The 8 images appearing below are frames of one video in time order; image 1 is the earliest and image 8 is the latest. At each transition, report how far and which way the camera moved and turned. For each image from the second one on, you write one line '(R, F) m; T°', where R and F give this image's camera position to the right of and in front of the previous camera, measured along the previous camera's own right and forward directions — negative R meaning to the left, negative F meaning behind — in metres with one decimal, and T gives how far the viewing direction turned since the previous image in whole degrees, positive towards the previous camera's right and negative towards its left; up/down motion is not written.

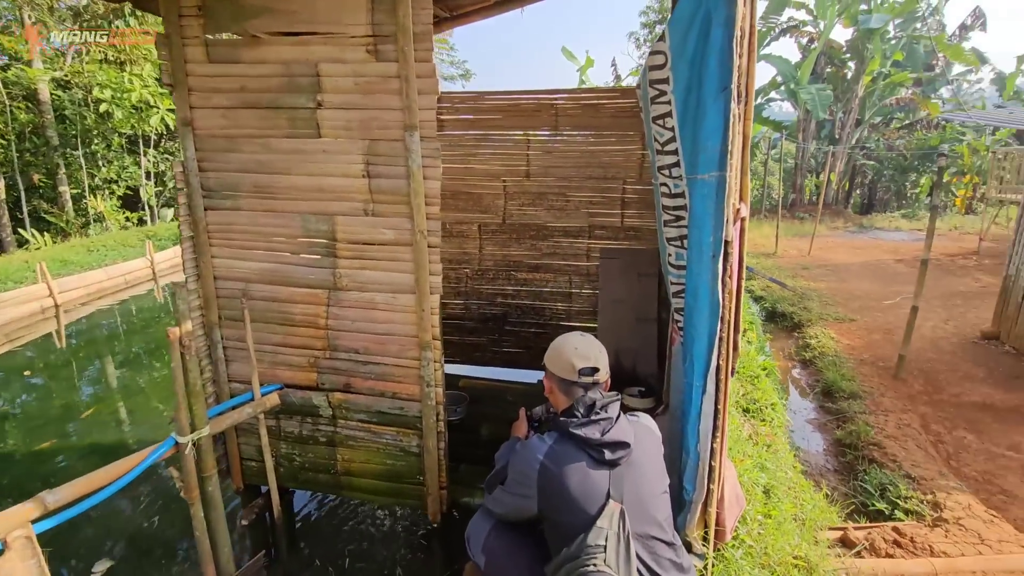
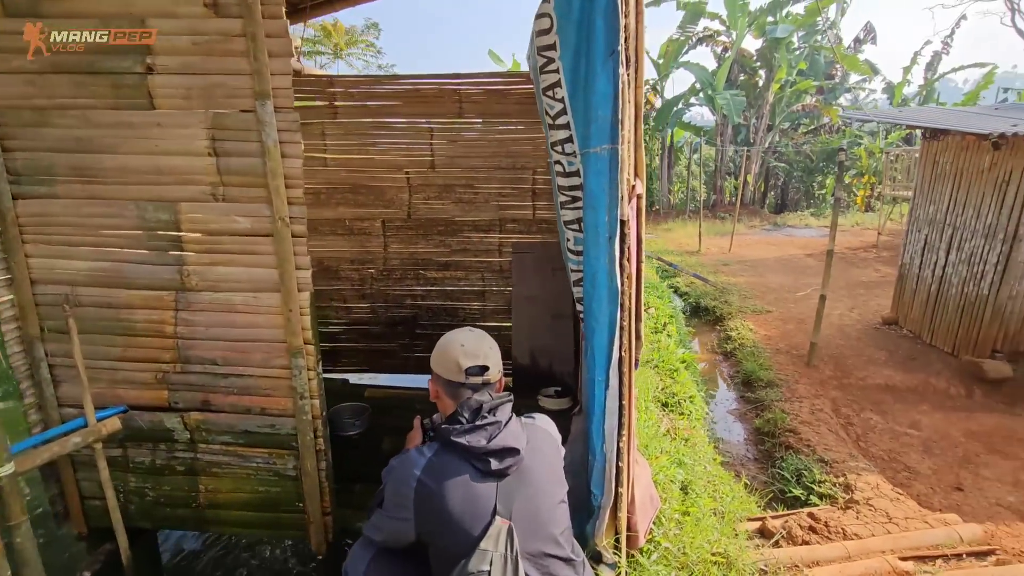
(+0.2, +0.2) m; +7°
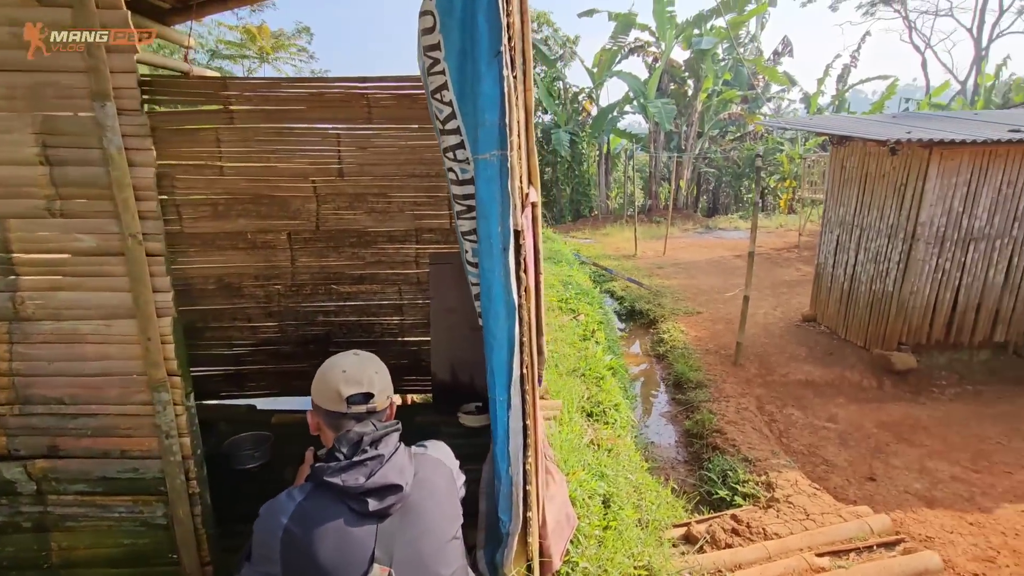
(+0.2, +0.1) m; +6°
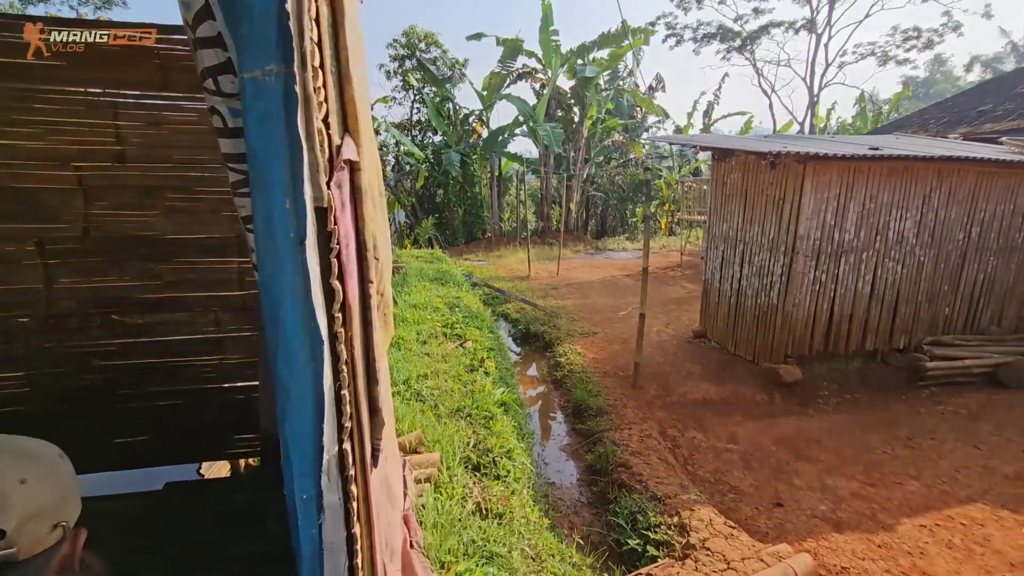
(+0.2, +0.7) m; +11°
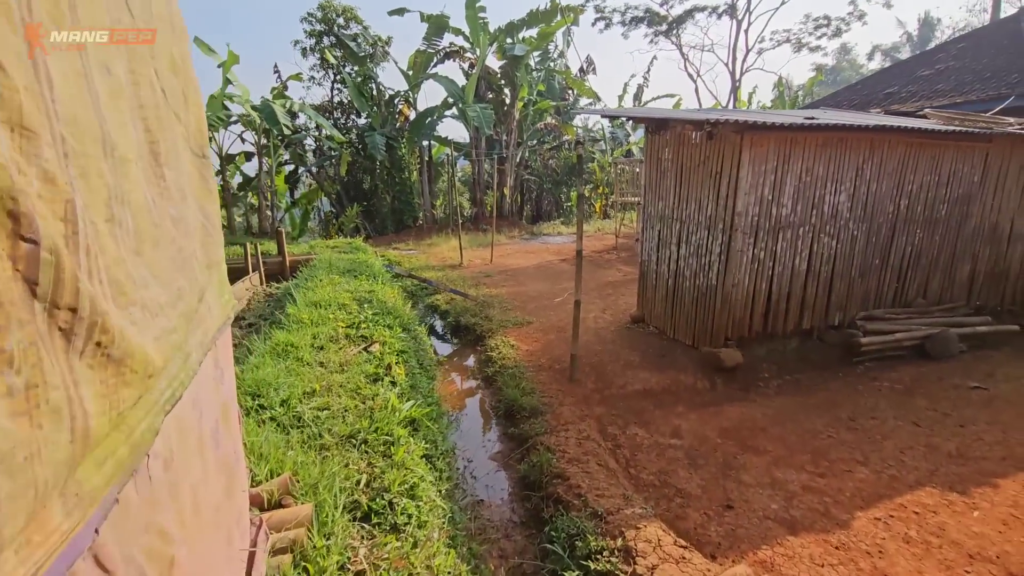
(+0.2, +0.7) m; +7°
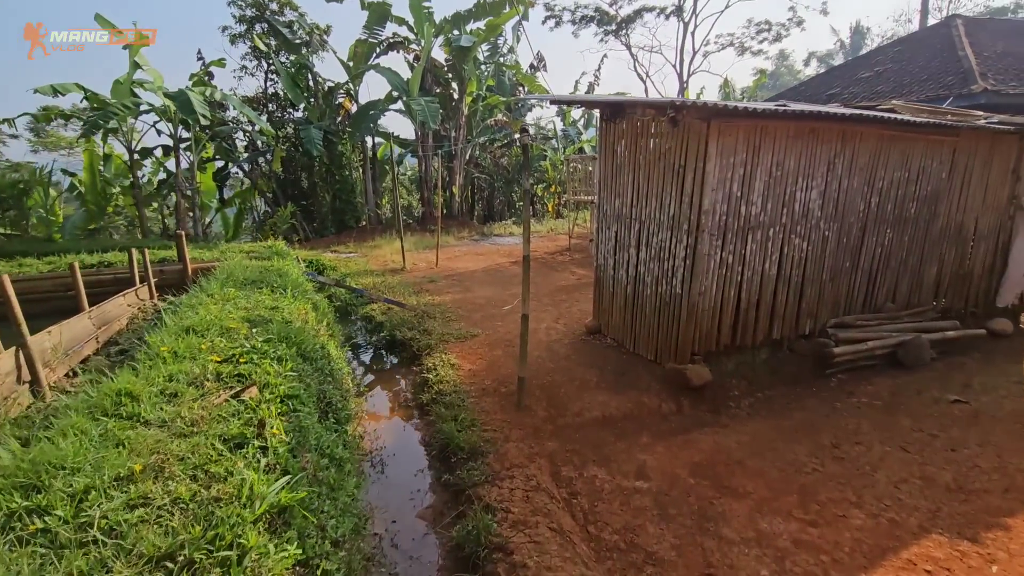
(+0.2, +0.9) m; +5°
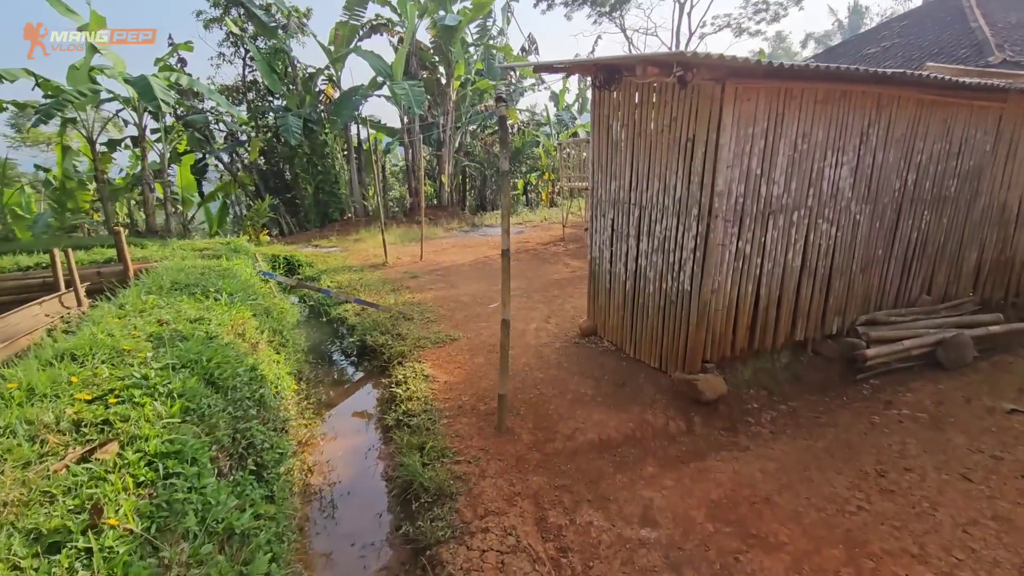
(+0.2, +0.8) m; 0°
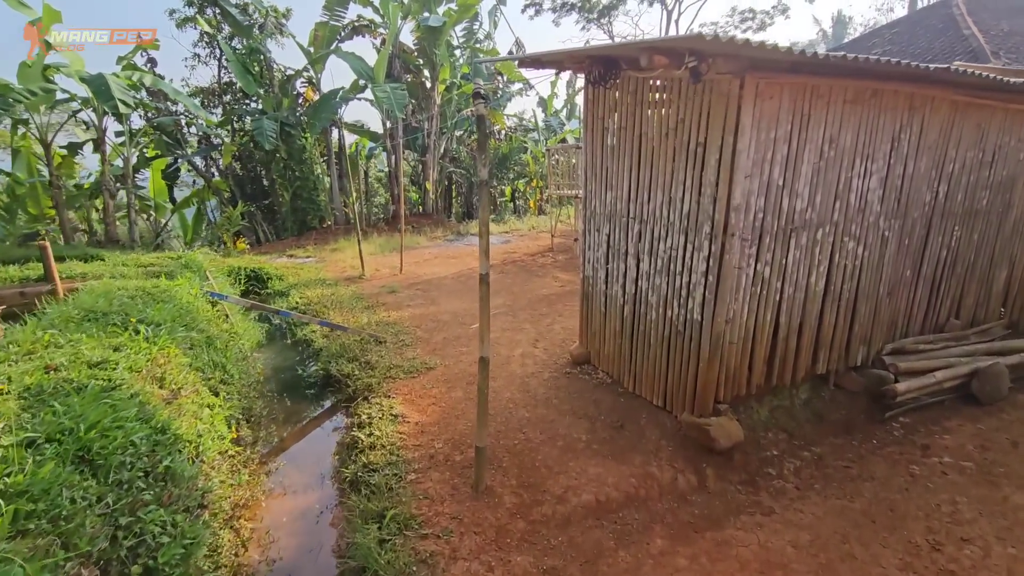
(+0.1, +0.7) m; +1°
